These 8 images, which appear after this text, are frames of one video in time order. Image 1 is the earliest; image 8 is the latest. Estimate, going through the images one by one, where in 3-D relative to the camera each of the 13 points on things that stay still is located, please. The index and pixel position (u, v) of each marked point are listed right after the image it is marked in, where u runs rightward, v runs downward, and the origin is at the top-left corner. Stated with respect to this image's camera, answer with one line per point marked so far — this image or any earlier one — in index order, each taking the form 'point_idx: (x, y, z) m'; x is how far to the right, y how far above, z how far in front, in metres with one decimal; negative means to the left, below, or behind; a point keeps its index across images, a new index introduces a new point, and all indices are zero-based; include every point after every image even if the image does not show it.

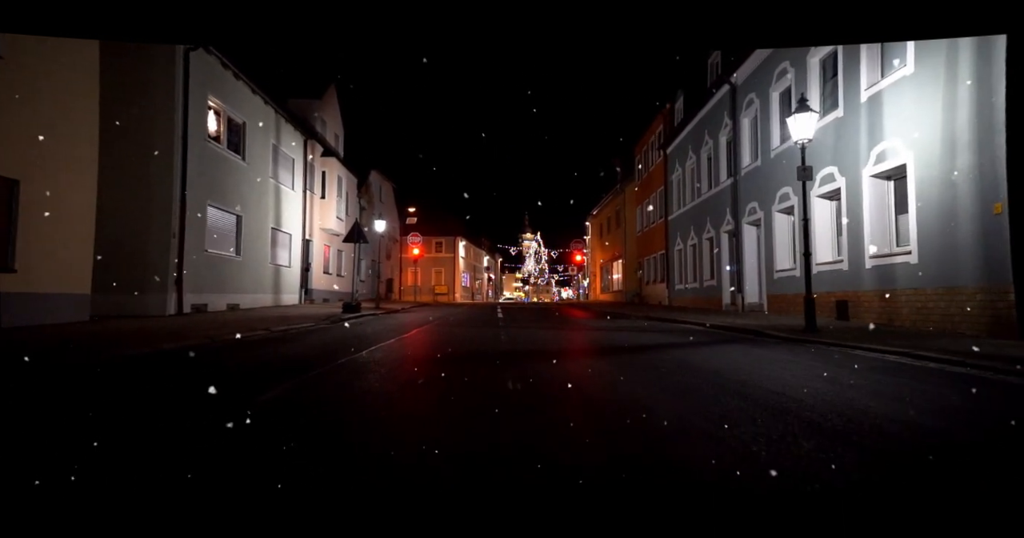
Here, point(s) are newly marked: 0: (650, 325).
0: (+4.0, -1.8, +18.1) m
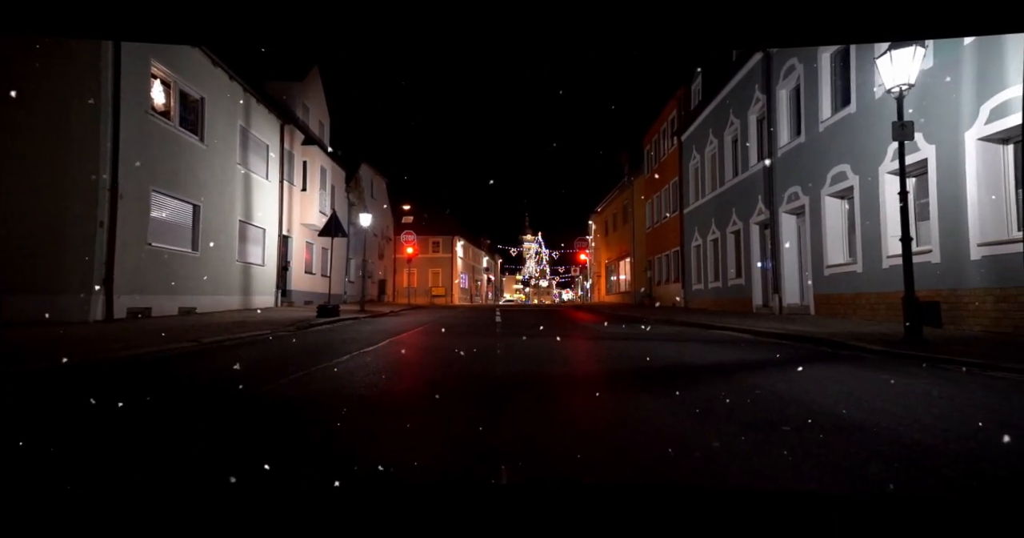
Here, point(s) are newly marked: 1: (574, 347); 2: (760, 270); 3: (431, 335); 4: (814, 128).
0: (+4.0, -1.7, +15.6) m
1: (+1.3, -1.8, +13.3) m
2: (+7.3, 0.0, +17.8) m
3: (-2.3, -2.0, +18.4) m
4: (+6.9, +3.2, +13.7) m
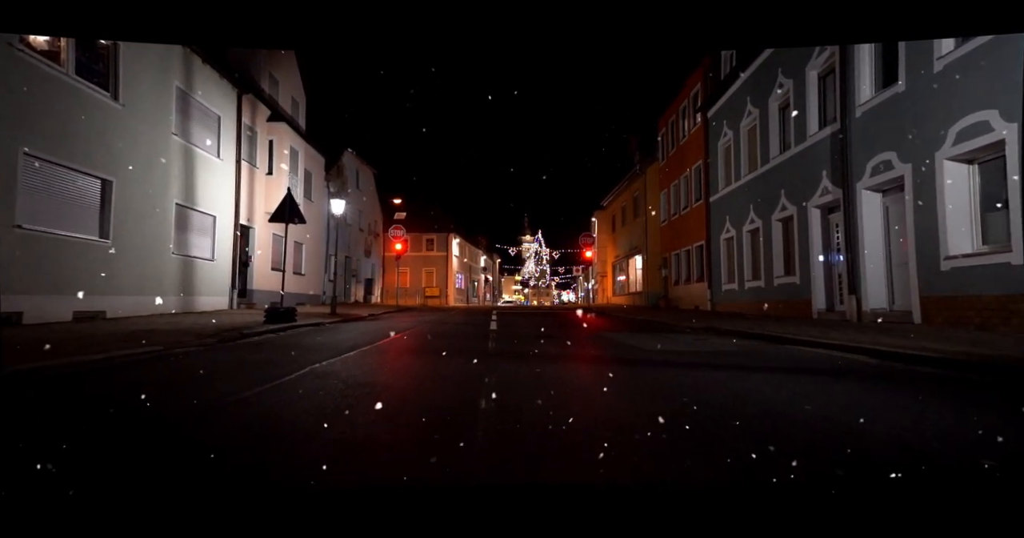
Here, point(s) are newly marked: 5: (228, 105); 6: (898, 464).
0: (+4.0, -1.6, +11.9) m
1: (+1.3, -1.6, +9.6) m
2: (+7.3, +0.1, +14.2) m
3: (-2.4, -1.9, +14.8) m
4: (+6.9, +3.3, +10.0) m
5: (-9.4, +5.4, +19.9) m
6: (+2.4, -1.2, +3.5) m
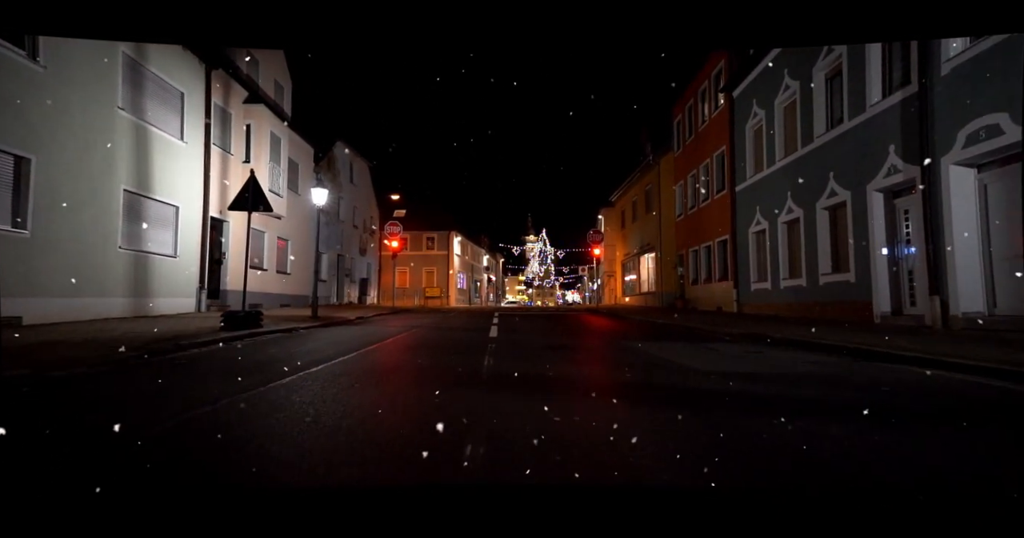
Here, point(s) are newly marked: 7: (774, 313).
0: (+4.0, -1.5, +9.6) m
1: (+1.3, -1.5, +7.3) m
2: (+7.3, +0.2, +11.8) m
3: (-2.3, -1.8, +12.5) m
4: (+6.9, +3.4, +7.7) m
5: (-9.3, +5.5, +17.7) m
6: (+2.4, -1.1, +1.2) m
7: (+7.7, -1.3, +17.8) m
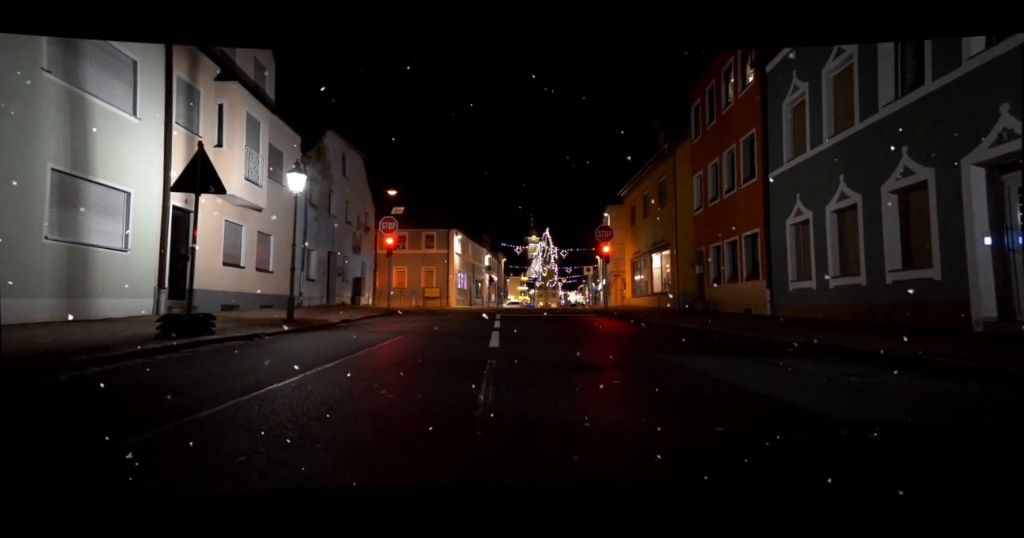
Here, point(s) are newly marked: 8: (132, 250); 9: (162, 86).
0: (+4.1, -1.4, +7.2) m
1: (+1.4, -1.4, +4.9) m
2: (+7.5, +0.3, +9.4) m
3: (-2.2, -1.7, +10.1) m
4: (+7.0, +3.5, +5.3) m
5: (-9.2, +5.6, +15.3) m
6: (+2.4, -1.0, -1.2) m
7: (+7.9, -1.2, +15.3) m
8: (-9.2, +0.5, +14.7) m
9: (-9.2, +4.8, +15.7) m
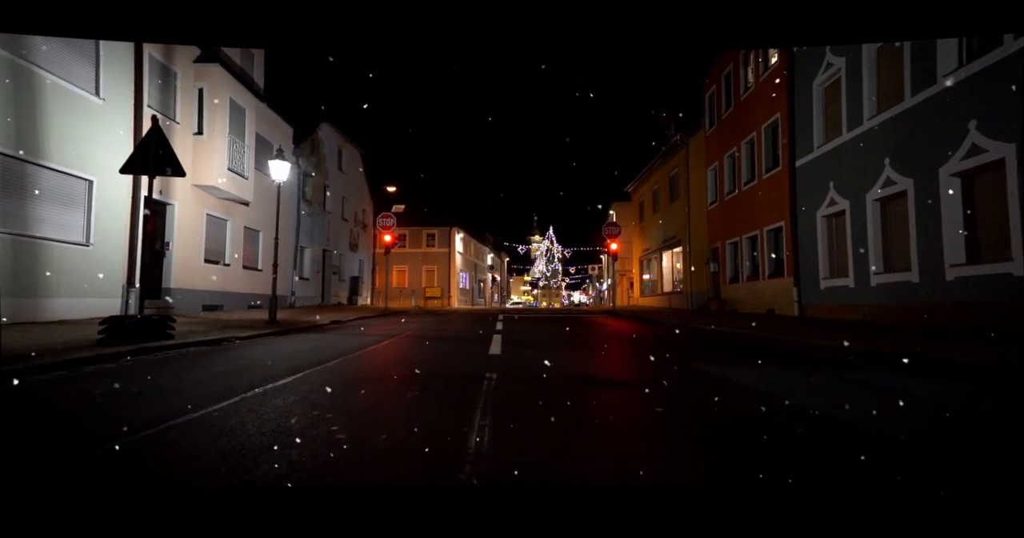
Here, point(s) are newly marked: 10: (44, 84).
0: (+4.2, -1.3, +5.6) m
1: (+1.5, -1.3, +3.3) m
2: (+7.5, +0.4, +7.8) m
3: (-2.1, -1.6, +8.5) m
4: (+7.1, +3.6, +3.7) m
5: (-9.1, +5.6, +13.8) m
6: (+2.5, -0.9, -2.8) m
7: (+8.0, -1.1, +13.8) m
8: (-9.1, +0.5, +13.2) m
9: (-9.1, +4.9, +14.2) m
10: (-8.9, +3.6, +11.7) m
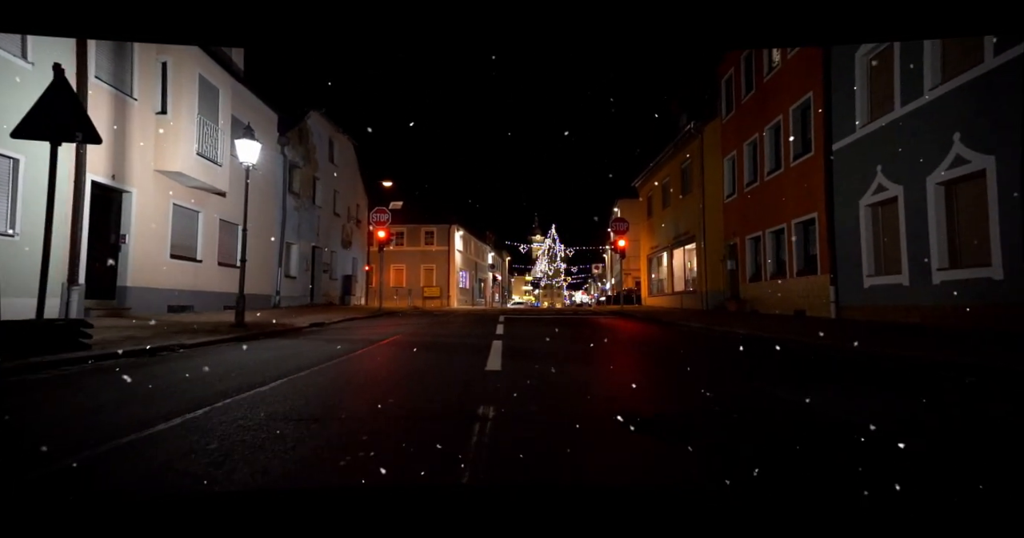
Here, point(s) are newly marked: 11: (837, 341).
0: (+4.2, -1.2, +3.6) m
1: (+1.5, -1.3, +1.4) m
2: (+7.6, +0.5, +5.8) m
3: (-2.1, -1.5, +6.6) m
4: (+7.1, +3.7, +1.7) m
5: (-9.0, +5.7, +11.9) m
6: (+2.5, -0.8, -4.7) m
7: (+8.0, -1.0, +11.8) m
8: (-9.1, +0.6, +11.3) m
9: (-9.0, +5.0, +12.3) m
10: (-8.9, +3.7, +9.7) m
11: (+6.5, -1.4, +12.2) m
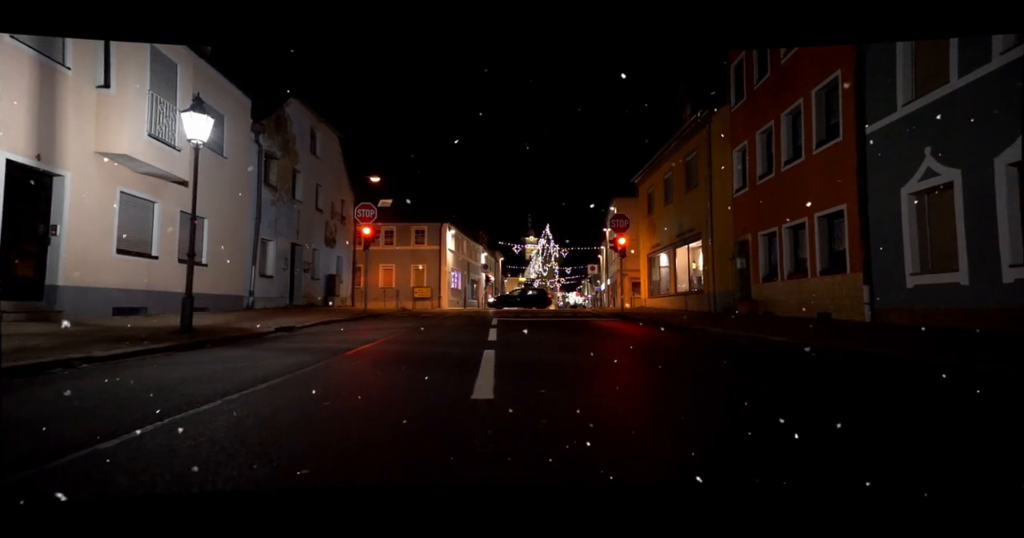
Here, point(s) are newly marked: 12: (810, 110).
0: (+4.2, -1.2, +1.8) m
1: (+1.5, -1.2, -0.5) m
2: (+7.6, +0.5, +4.0) m
3: (-2.1, -1.4, +4.7) m
4: (+7.1, +3.8, -0.1) m
5: (-9.1, +5.8, +9.9) m
6: (+2.6, -0.7, -6.6) m
7: (+7.9, -1.0, +10.0) m
8: (-9.1, +0.7, +9.3) m
9: (-9.1, +5.1, +10.3) m
10: (-8.9, +3.8, +7.7) m
11: (+6.5, -1.4, +10.4) m
12: (+8.5, +4.6, +17.2) m
